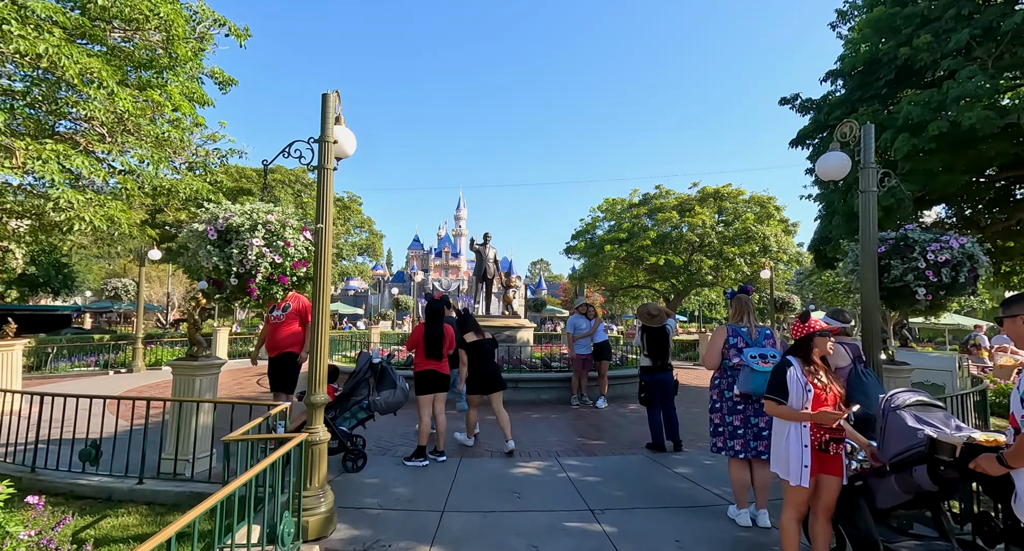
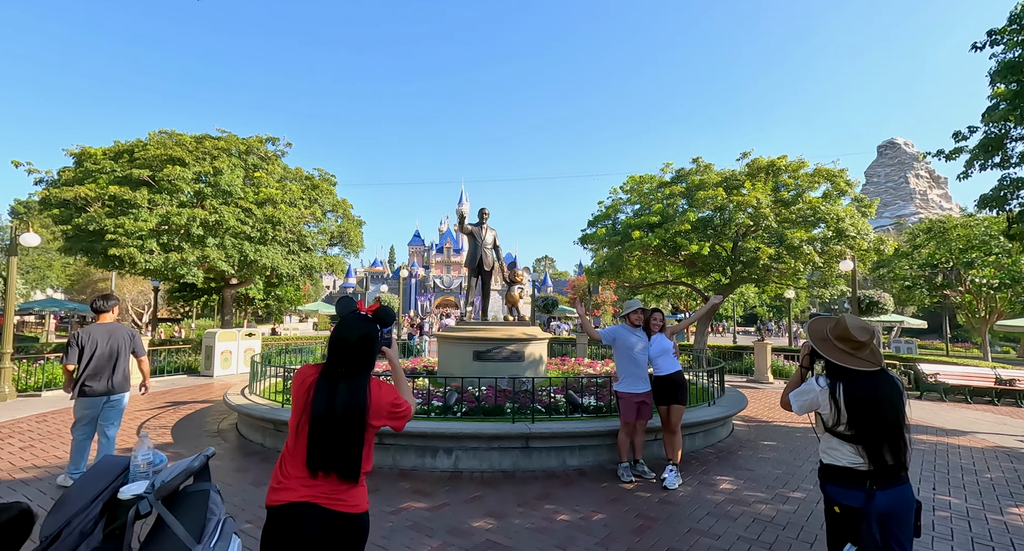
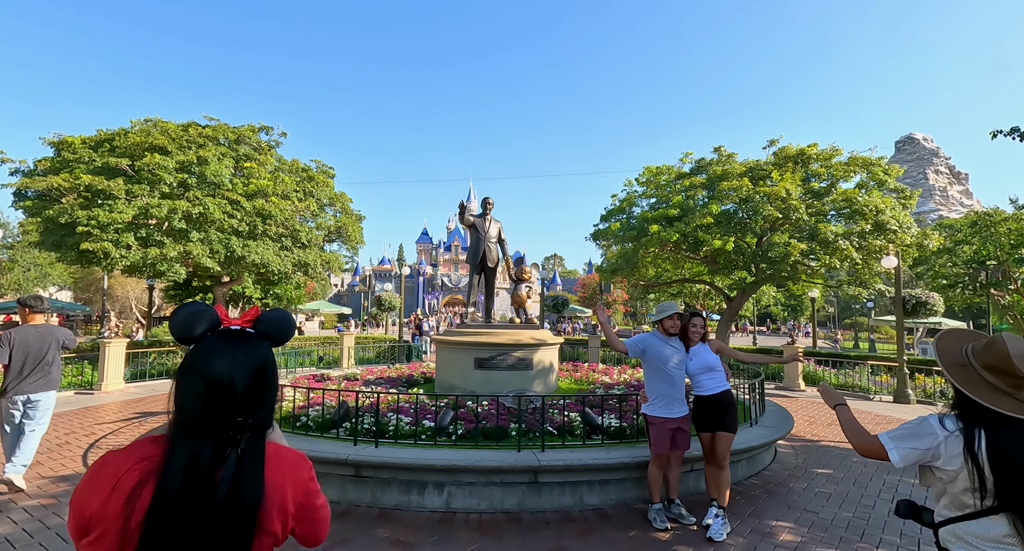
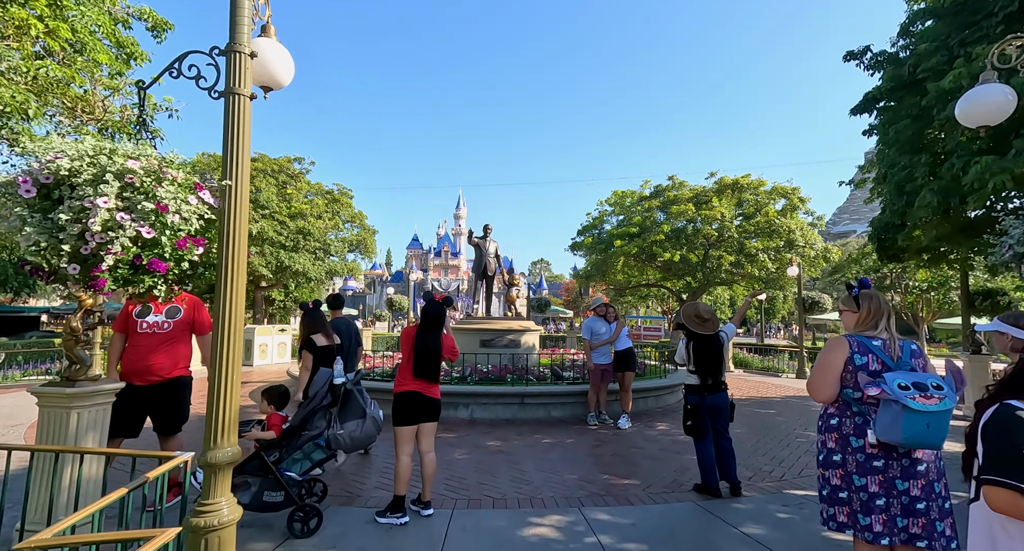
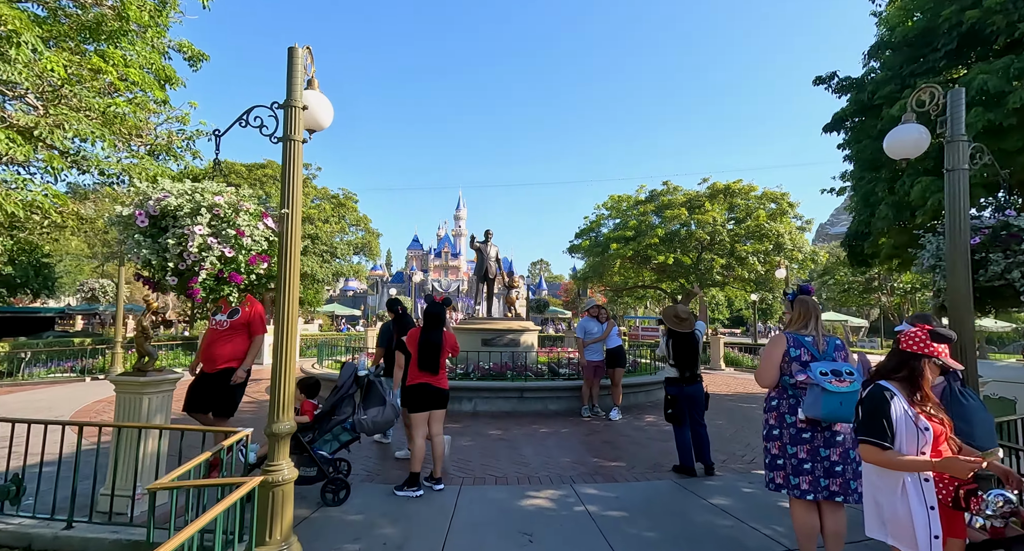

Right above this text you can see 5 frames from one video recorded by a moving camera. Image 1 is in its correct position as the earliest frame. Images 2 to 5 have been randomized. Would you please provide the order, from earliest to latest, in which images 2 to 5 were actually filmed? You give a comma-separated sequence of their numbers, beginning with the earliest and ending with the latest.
5, 4, 2, 3
